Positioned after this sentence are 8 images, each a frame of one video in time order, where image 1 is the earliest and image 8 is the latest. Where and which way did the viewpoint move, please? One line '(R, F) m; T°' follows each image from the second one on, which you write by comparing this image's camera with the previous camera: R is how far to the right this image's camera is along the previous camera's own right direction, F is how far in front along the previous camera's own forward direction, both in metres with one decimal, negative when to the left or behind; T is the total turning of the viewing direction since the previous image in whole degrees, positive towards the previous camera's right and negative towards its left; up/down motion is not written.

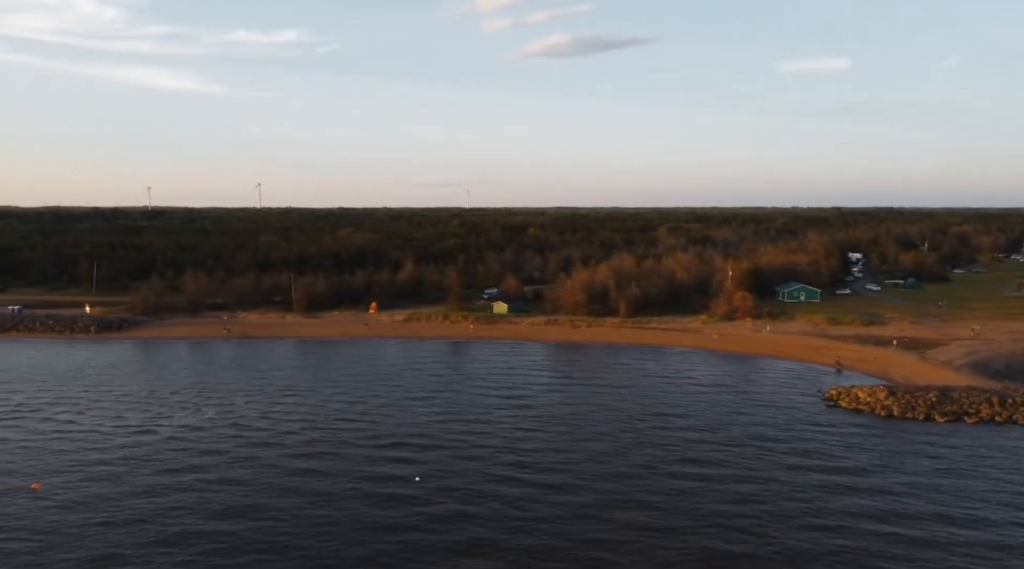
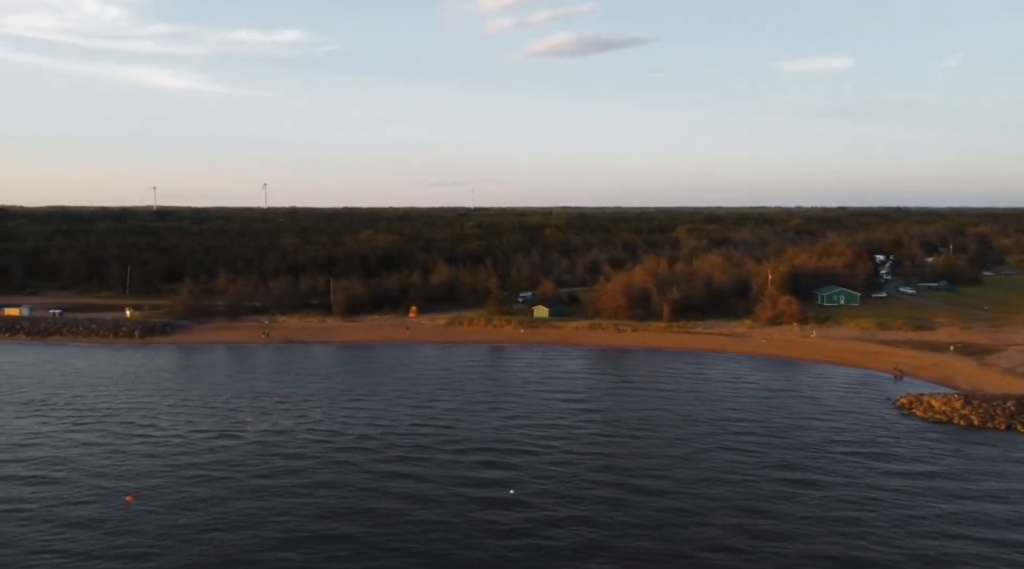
(-1.9, -0.4) m; 0°
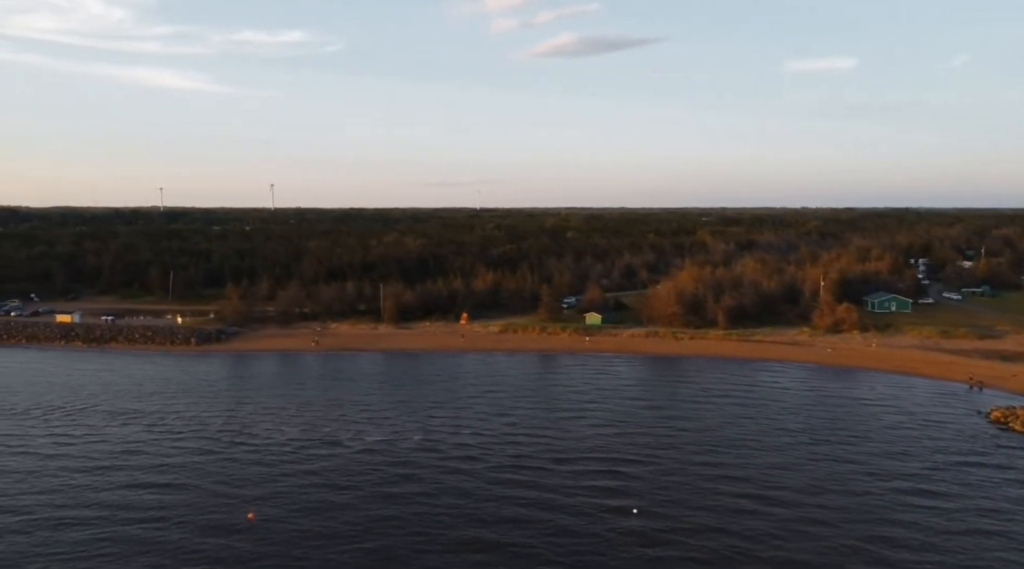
(-2.5, -0.4) m; 0°
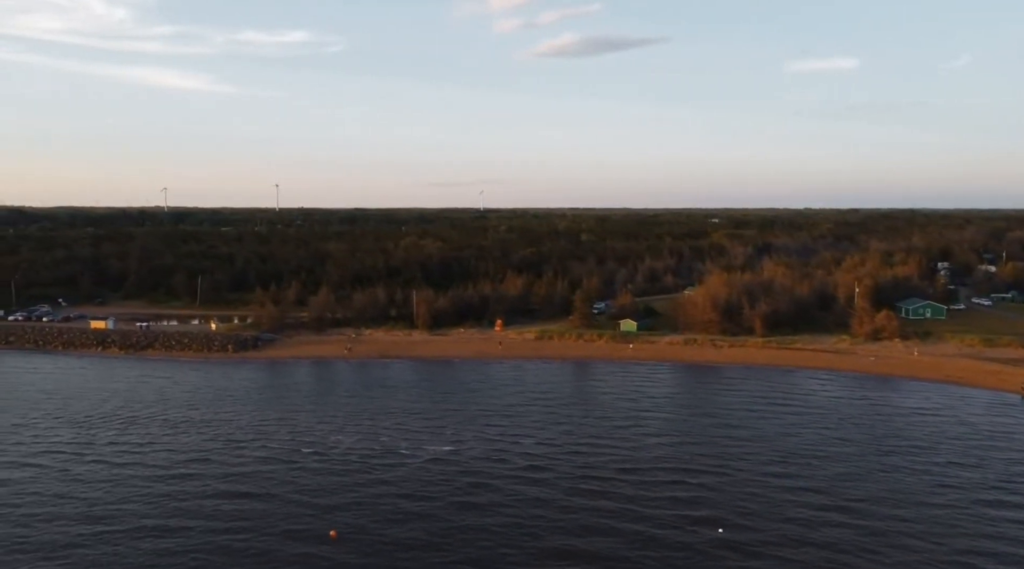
(-1.7, -0.2) m; 0°
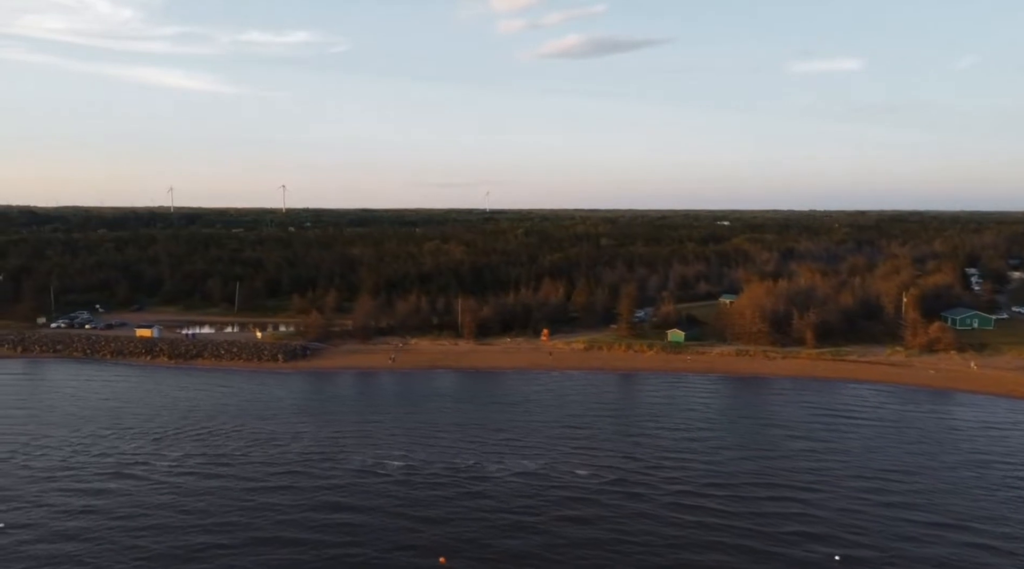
(-2.3, -0.2) m; 0°
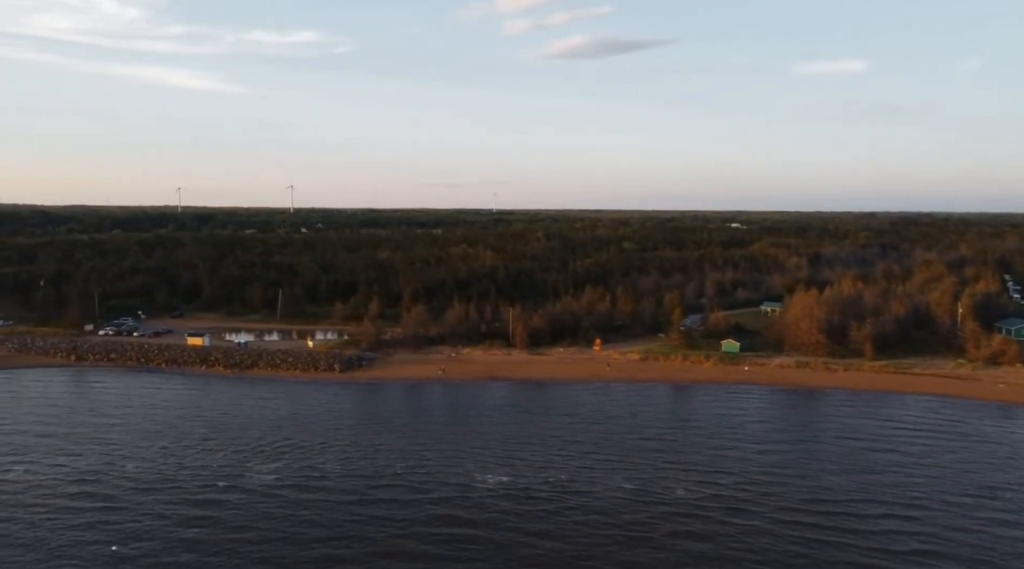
(-2.7, -0.1) m; 0°
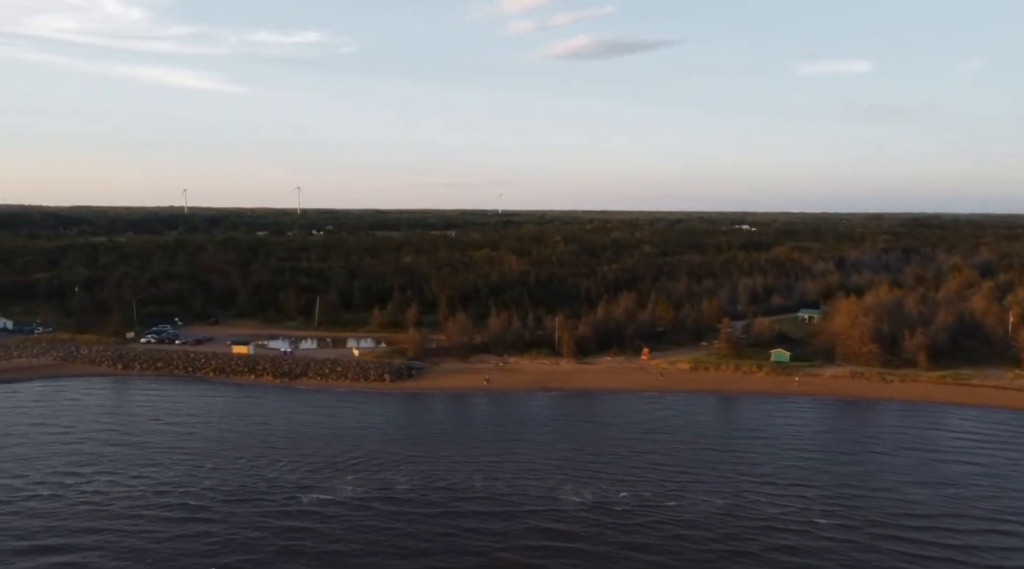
(-2.4, 0.0) m; 0°
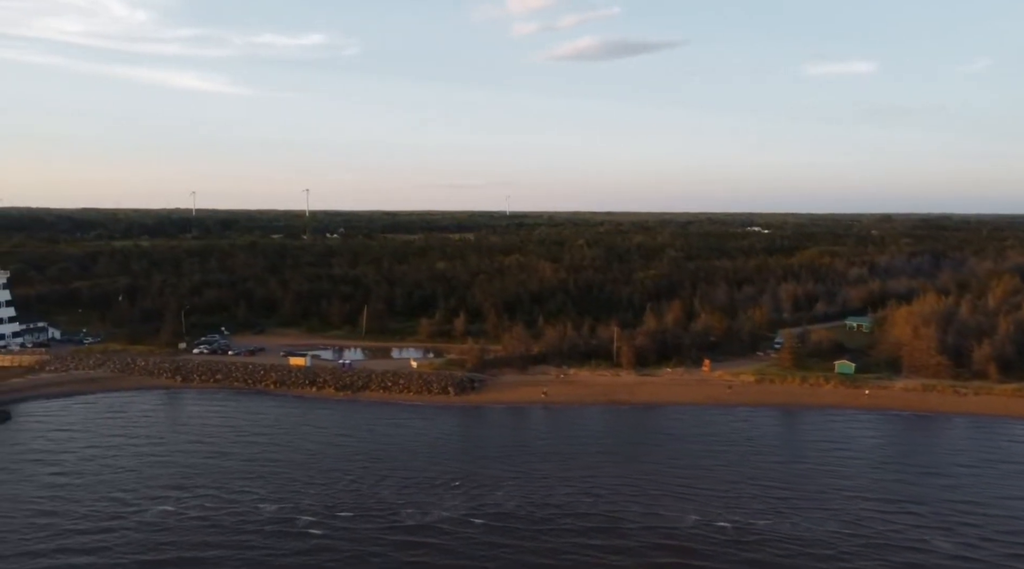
(-3.0, +0.2) m; 0°
